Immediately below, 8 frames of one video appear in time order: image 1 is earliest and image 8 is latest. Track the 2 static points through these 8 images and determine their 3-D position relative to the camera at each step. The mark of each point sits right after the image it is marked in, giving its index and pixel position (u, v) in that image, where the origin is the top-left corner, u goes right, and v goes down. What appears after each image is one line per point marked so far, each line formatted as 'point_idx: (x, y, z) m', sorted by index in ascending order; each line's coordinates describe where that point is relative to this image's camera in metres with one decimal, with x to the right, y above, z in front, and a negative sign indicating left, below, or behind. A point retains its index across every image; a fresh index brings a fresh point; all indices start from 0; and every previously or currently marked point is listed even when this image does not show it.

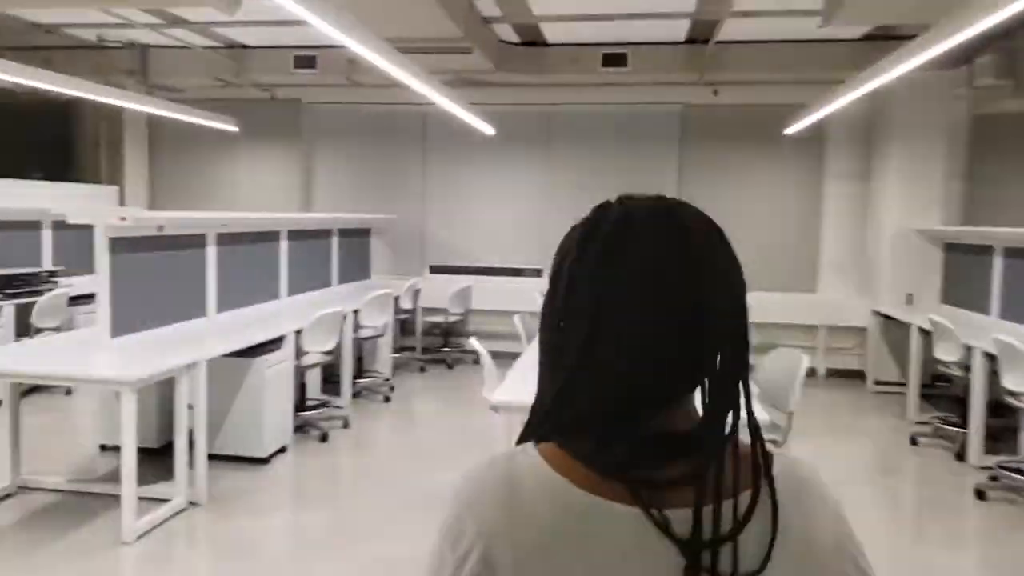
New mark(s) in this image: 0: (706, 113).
0: (+2.0, +1.9, +7.6) m
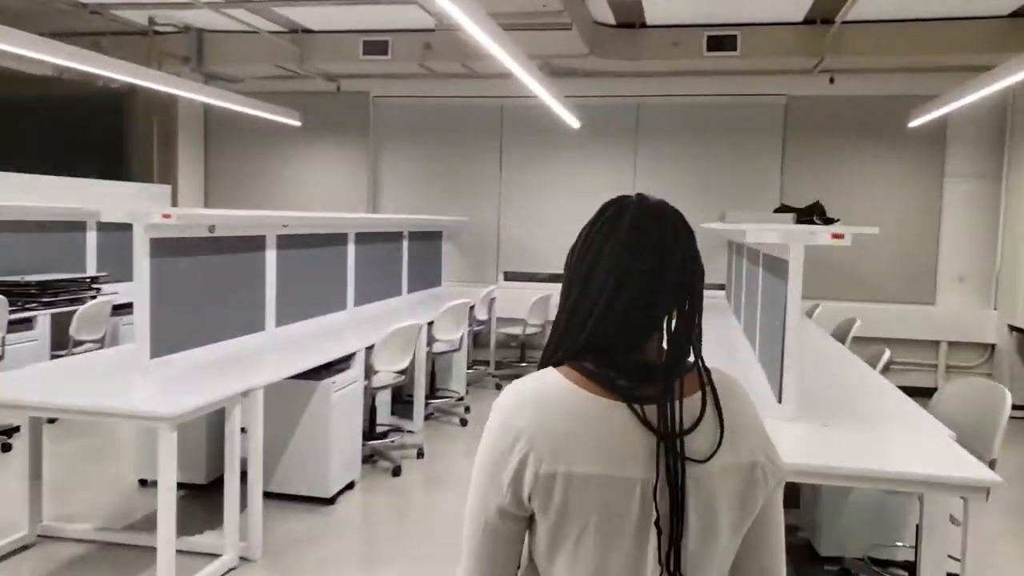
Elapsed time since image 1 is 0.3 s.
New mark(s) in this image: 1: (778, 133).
0: (+2.8, +1.7, +6.7) m
1: (+2.4, +1.5, +6.8) m
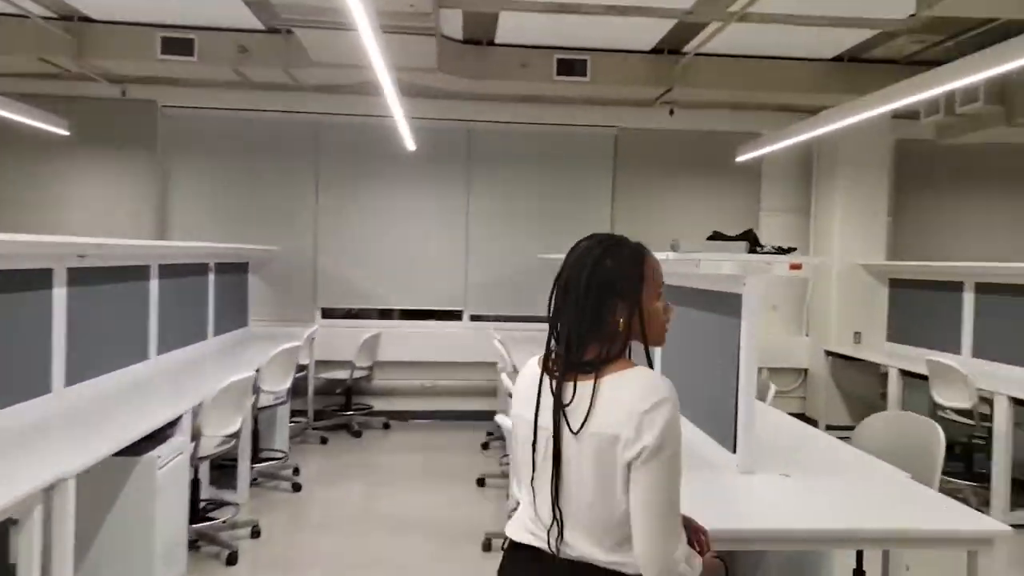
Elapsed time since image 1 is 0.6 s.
0: (+1.2, +1.5, +6.8) m
1: (+0.9, +1.2, +6.8) m
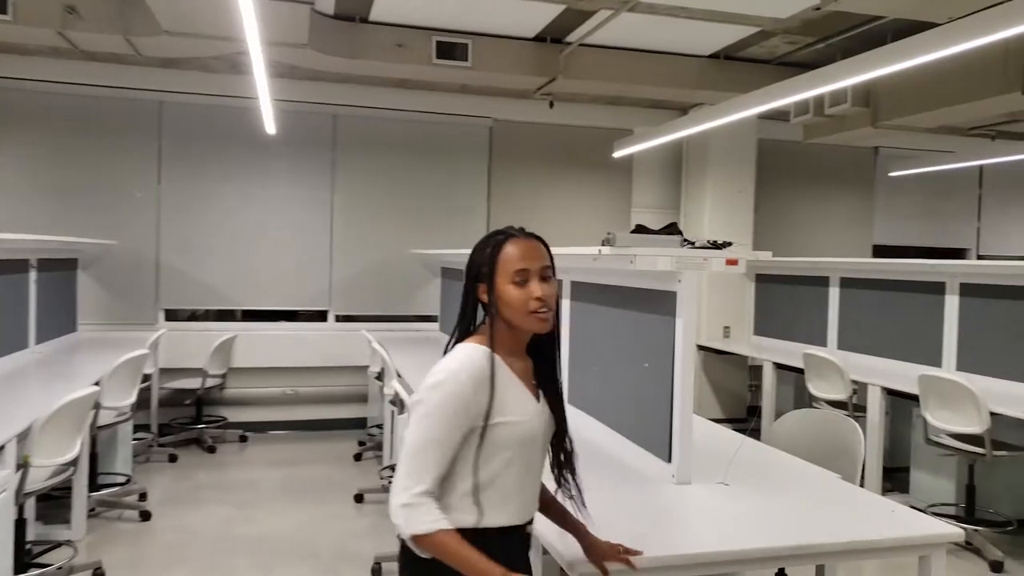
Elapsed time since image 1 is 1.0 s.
0: (+0.1, +1.5, +6.6) m
1: (-0.3, +1.2, +6.5) m
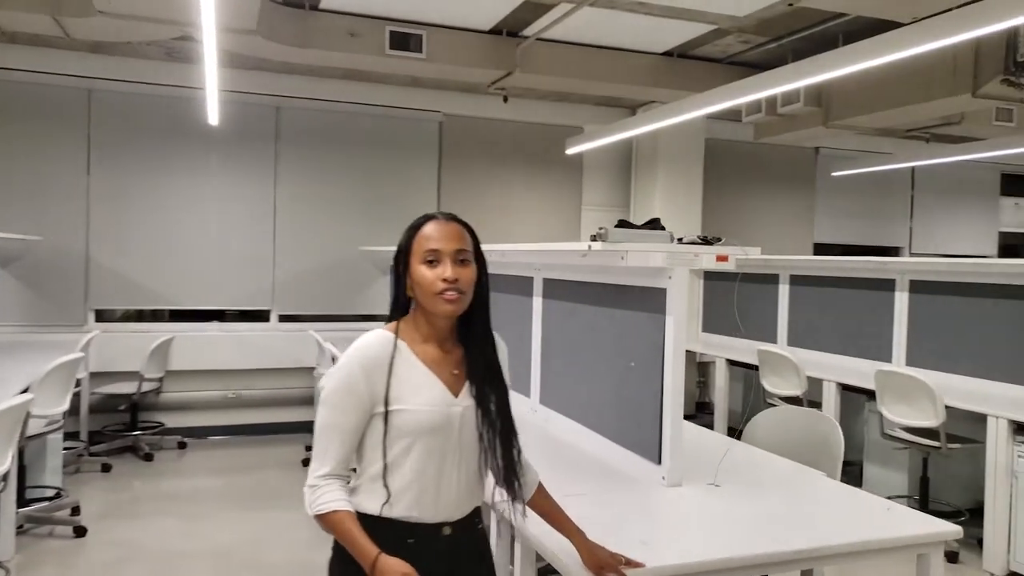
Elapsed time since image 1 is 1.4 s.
0: (-0.4, +1.5, +6.5) m
1: (-0.7, +1.2, +6.4) m
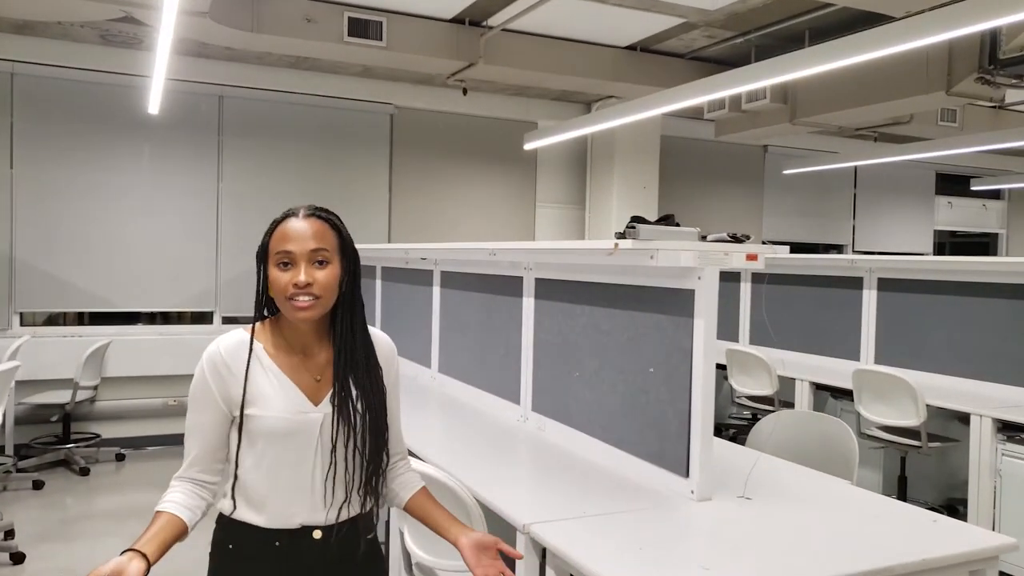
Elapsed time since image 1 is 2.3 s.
0: (-0.8, +1.5, +6.3) m
1: (-1.1, +1.2, +6.1) m
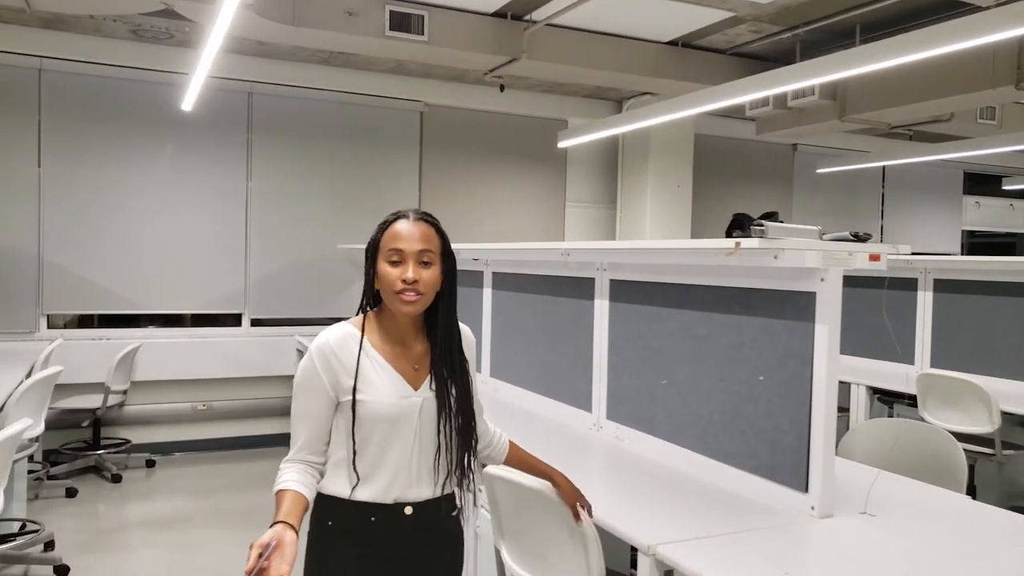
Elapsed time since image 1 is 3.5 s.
0: (-0.5, +1.5, +6.2) m
1: (-0.8, +1.2, +6.0) m
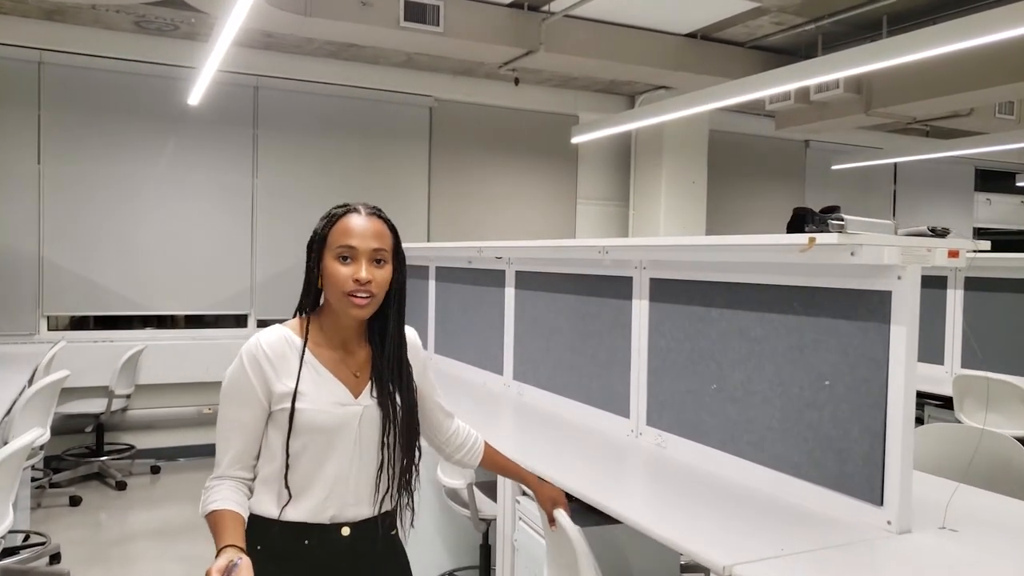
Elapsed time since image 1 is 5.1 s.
0: (-0.4, +1.5, +6.0) m
1: (-0.7, +1.2, +5.9) m
